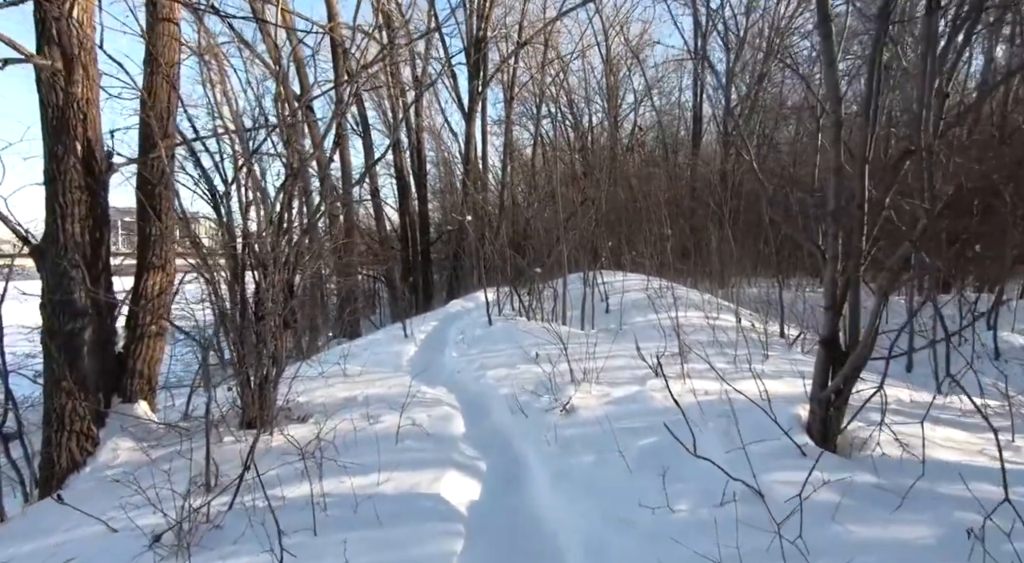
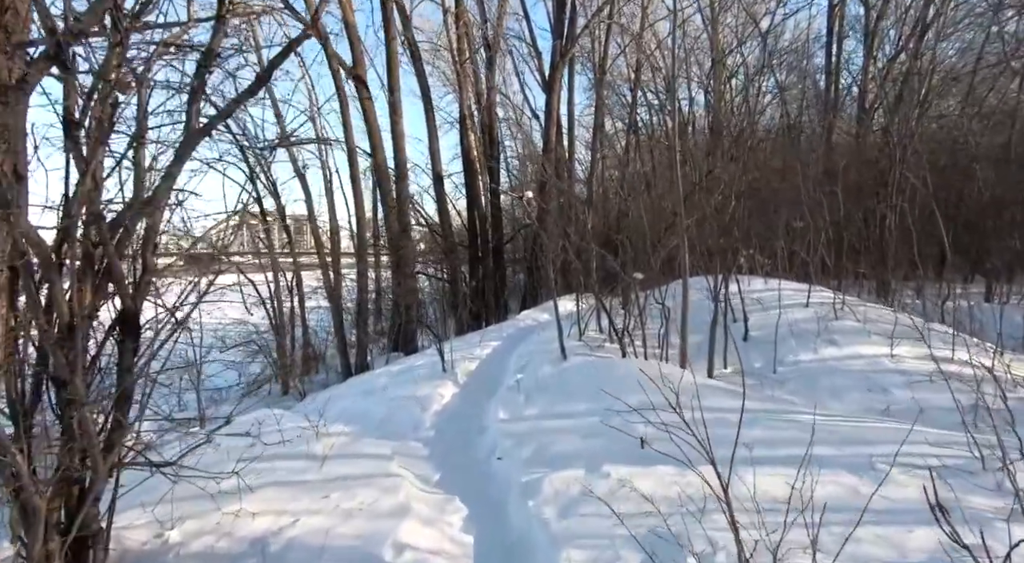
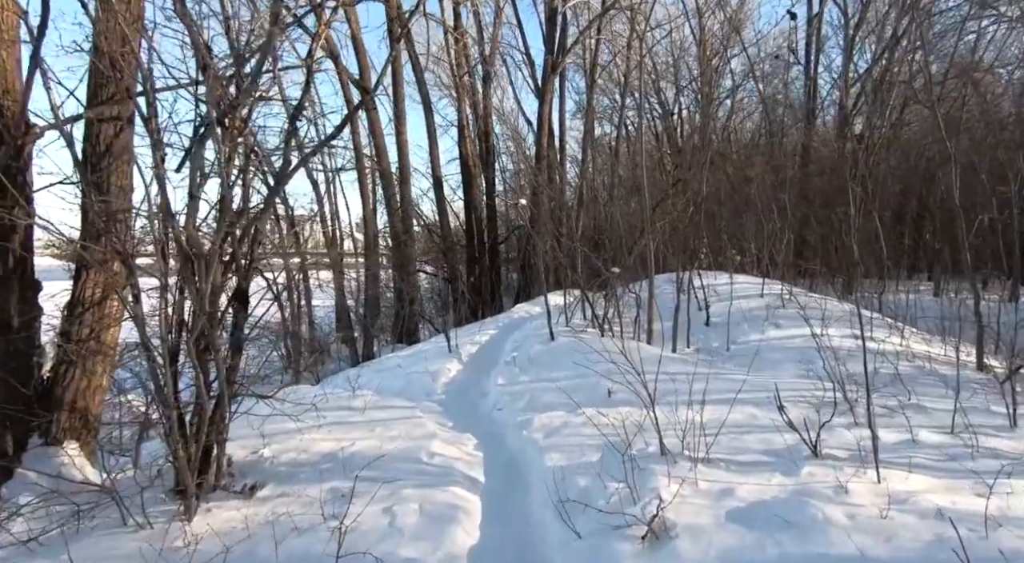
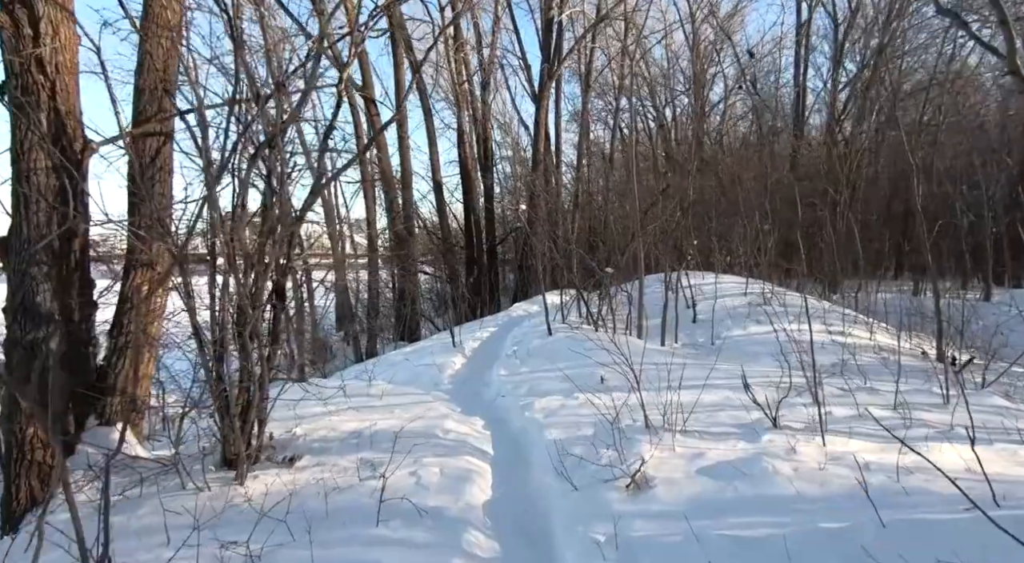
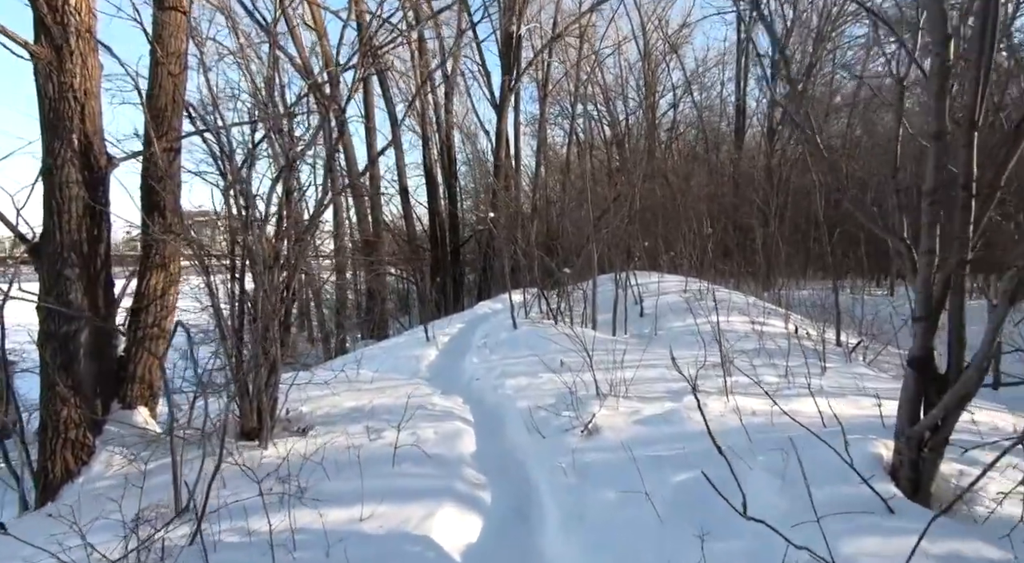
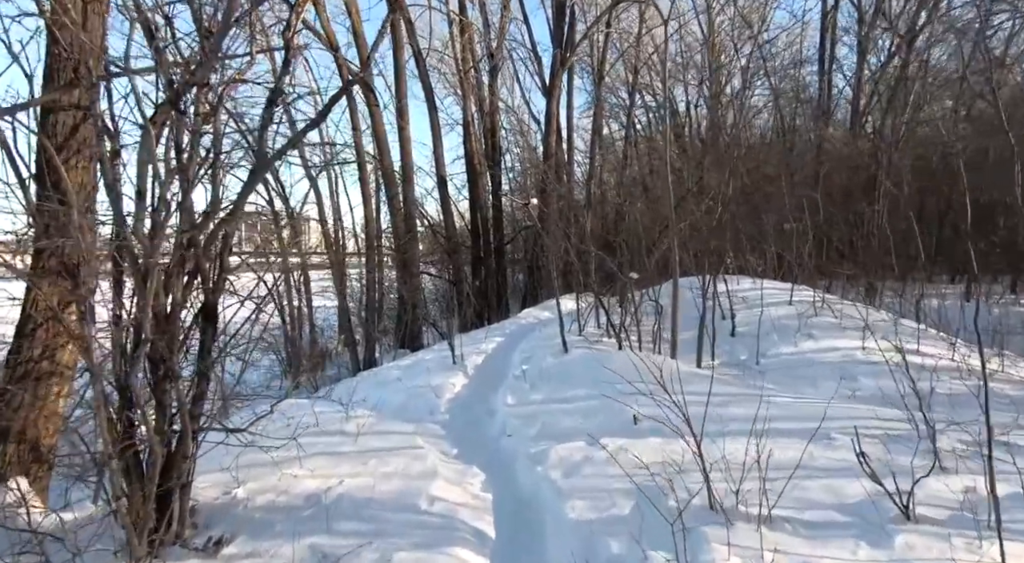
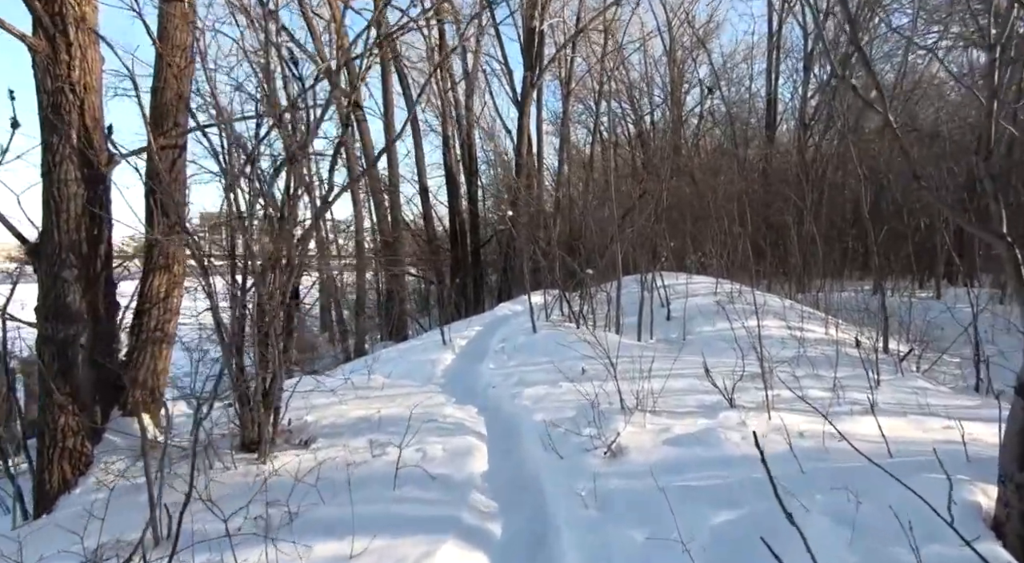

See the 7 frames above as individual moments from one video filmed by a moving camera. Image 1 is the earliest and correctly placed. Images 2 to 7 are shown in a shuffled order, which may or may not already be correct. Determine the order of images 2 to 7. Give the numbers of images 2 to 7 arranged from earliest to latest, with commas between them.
5, 7, 4, 3, 6, 2
